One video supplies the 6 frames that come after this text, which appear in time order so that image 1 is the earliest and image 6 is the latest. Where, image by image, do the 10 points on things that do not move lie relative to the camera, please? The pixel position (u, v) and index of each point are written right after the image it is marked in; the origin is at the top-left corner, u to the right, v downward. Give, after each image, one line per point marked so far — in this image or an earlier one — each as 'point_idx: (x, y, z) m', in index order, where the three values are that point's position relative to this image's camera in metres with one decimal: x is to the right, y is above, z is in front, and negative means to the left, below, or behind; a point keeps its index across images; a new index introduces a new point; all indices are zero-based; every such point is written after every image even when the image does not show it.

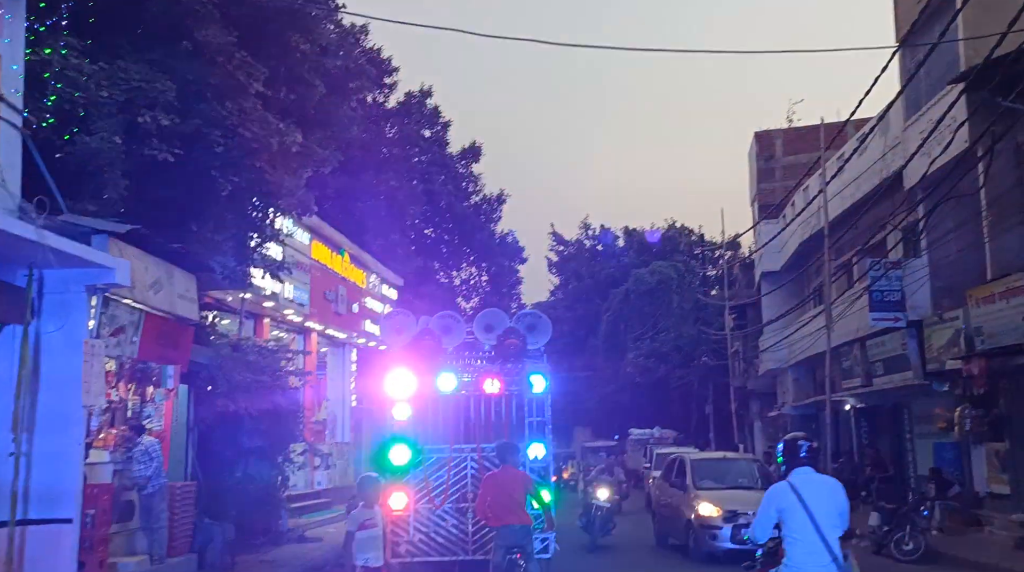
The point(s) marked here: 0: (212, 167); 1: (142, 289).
0: (-3.5, +1.4, +13.5) m
1: (-3.8, 0.0, +11.7) m
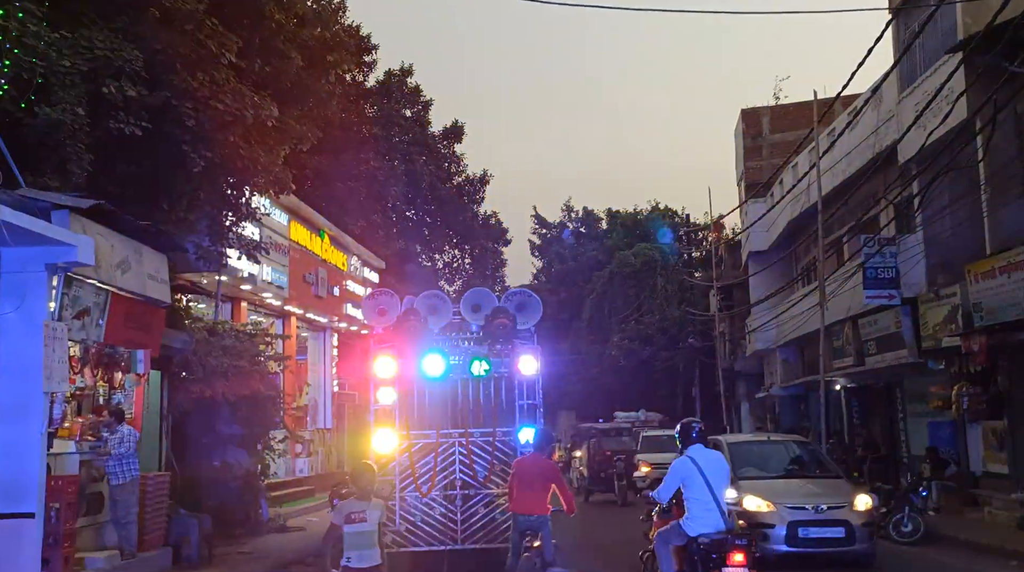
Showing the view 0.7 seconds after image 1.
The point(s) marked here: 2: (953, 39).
0: (-3.7, +1.6, +12.9) m
1: (-3.9, +0.2, +11.1) m
2: (+6.4, +3.6, +16.6) m
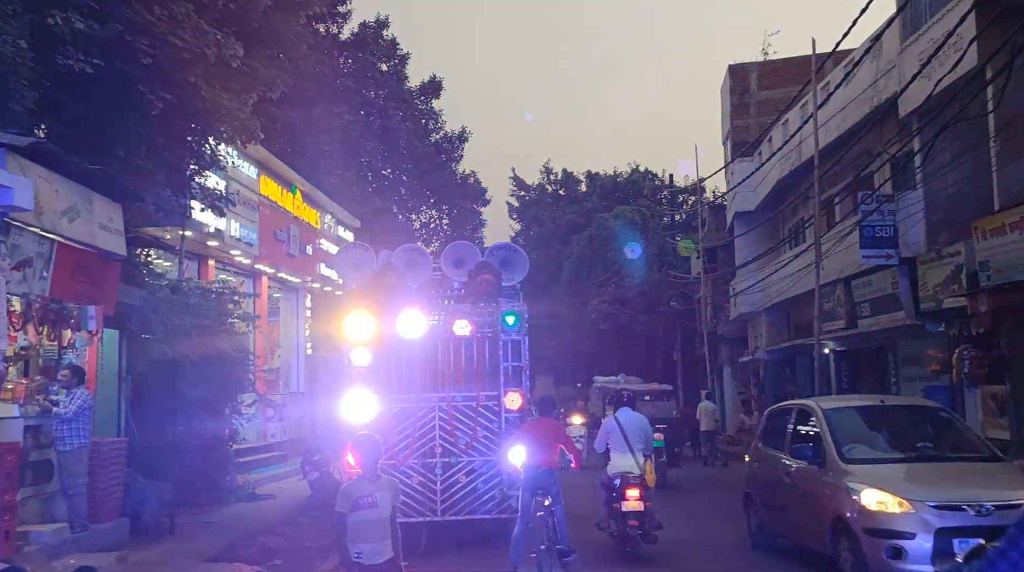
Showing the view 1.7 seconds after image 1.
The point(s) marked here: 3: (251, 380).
0: (-3.9, +2.1, +11.8) m
1: (-4.1, +0.6, +10.1) m
2: (+6.2, +4.2, +15.7) m
3: (-3.7, -1.3, +16.1) m
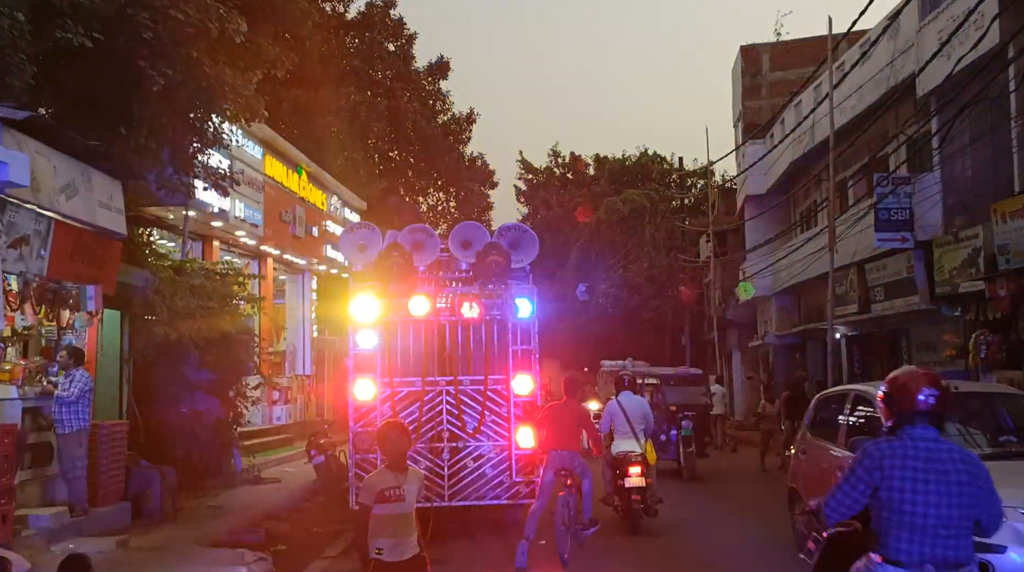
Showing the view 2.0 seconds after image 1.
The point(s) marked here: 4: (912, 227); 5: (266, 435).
0: (-3.8, +2.3, +11.6) m
1: (-4.0, +0.8, +9.8) m
2: (+6.3, +4.4, +15.4) m
3: (-3.6, -1.1, +15.9) m
4: (+6.1, +0.9, +17.4) m
5: (-4.3, -2.6, +20.0) m
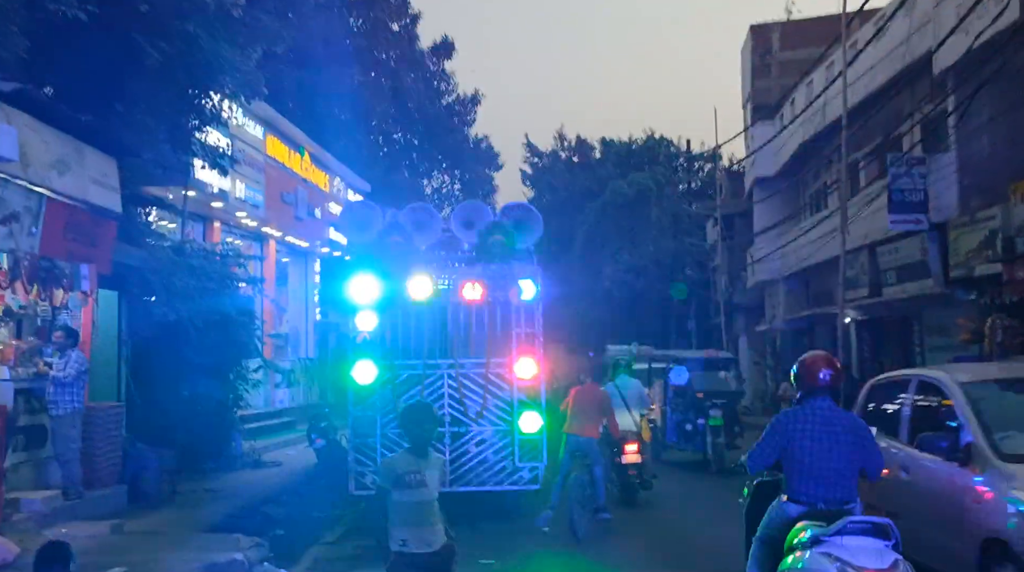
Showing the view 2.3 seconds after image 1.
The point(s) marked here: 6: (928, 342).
0: (-3.7, +2.5, +11.2) m
1: (-3.9, +1.0, +9.5) m
2: (+6.4, +4.6, +14.9) m
3: (-3.5, -0.8, +15.6) m
4: (+6.2, +1.2, +17.0) m
5: (-4.2, -2.3, +19.7) m
6: (+7.2, -1.0, +19.7) m
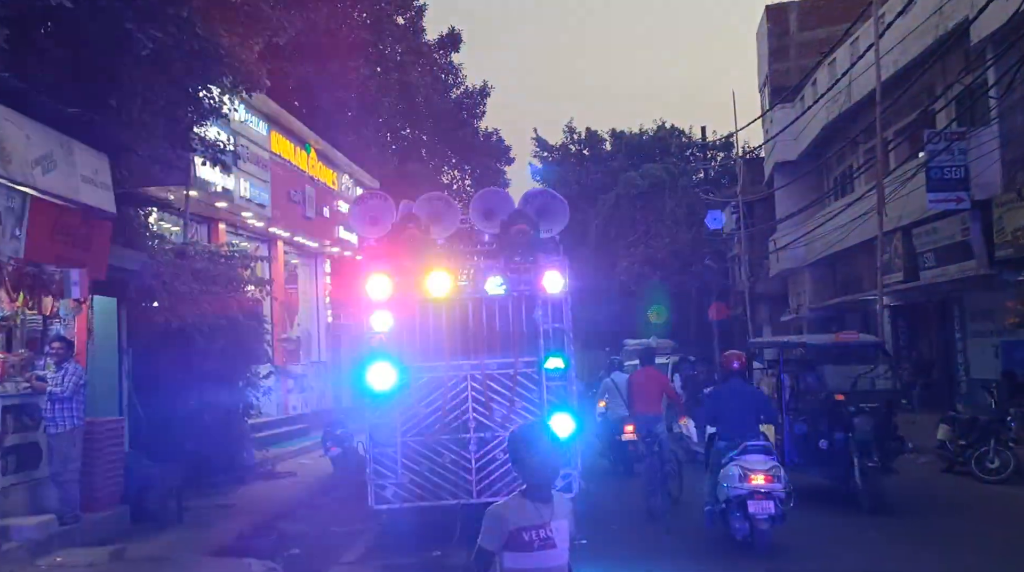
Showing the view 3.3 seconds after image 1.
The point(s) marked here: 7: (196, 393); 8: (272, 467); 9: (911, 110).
0: (-3.5, +2.5, +10.4) m
1: (-3.7, +0.9, +8.7) m
2: (+6.5, +4.9, +14.0) m
3: (-3.2, -0.8, +14.8) m
4: (+6.4, +1.4, +16.1) m
5: (-3.8, -2.3, +18.9) m
6: (+7.5, -0.7, +18.8) m
7: (-3.9, -1.3, +14.0) m
8: (-3.4, -2.5, +15.9) m
9: (+6.8, +3.0, +19.5) m
